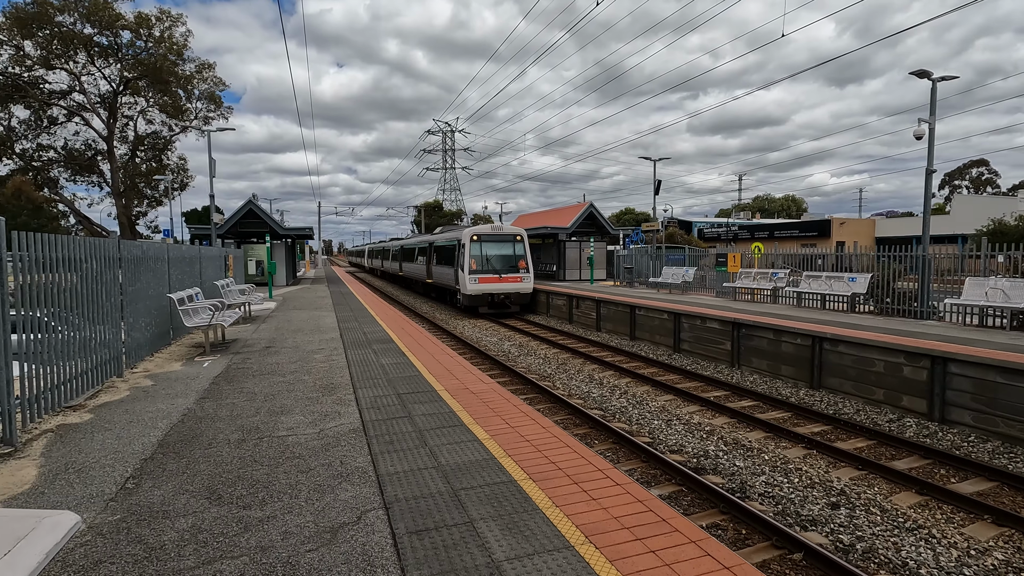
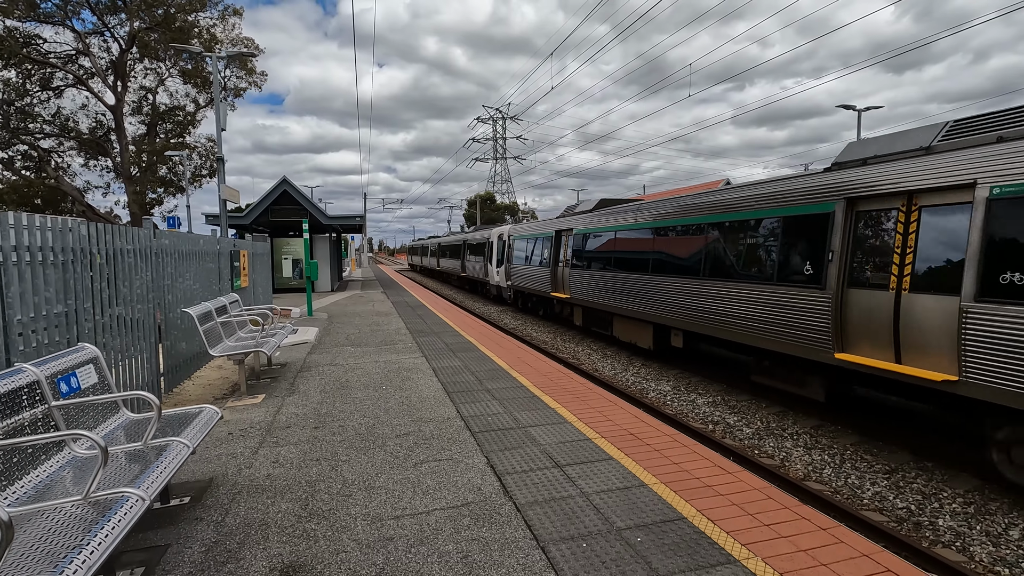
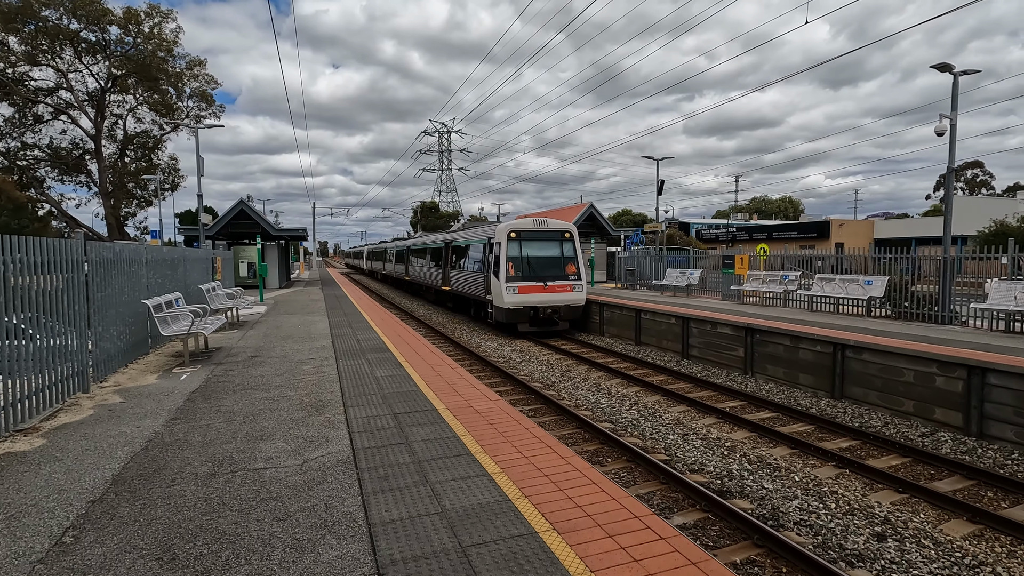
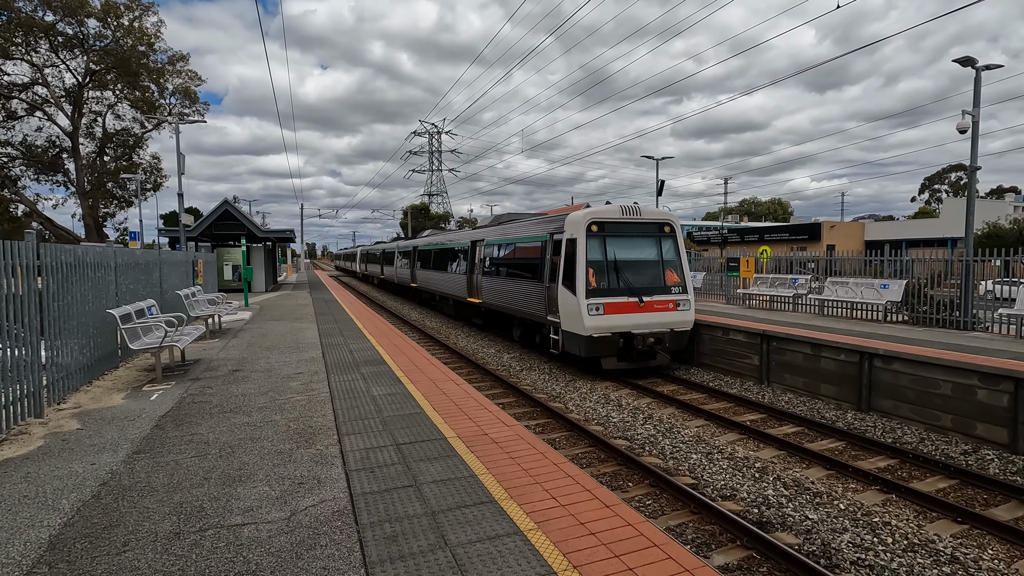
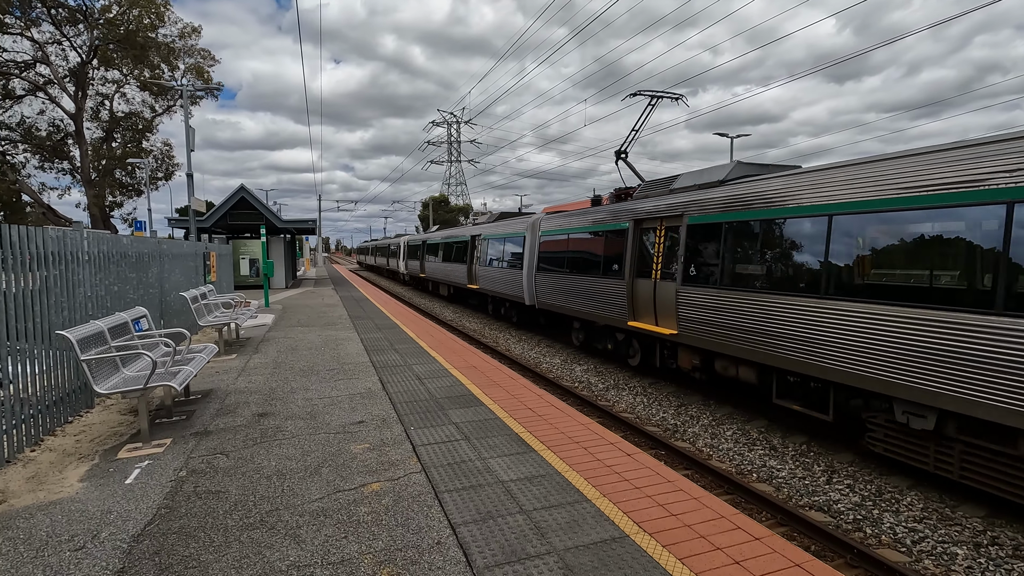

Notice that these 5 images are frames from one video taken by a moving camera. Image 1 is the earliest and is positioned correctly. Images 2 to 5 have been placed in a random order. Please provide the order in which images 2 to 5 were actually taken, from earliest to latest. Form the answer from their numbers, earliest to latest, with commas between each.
3, 4, 5, 2
